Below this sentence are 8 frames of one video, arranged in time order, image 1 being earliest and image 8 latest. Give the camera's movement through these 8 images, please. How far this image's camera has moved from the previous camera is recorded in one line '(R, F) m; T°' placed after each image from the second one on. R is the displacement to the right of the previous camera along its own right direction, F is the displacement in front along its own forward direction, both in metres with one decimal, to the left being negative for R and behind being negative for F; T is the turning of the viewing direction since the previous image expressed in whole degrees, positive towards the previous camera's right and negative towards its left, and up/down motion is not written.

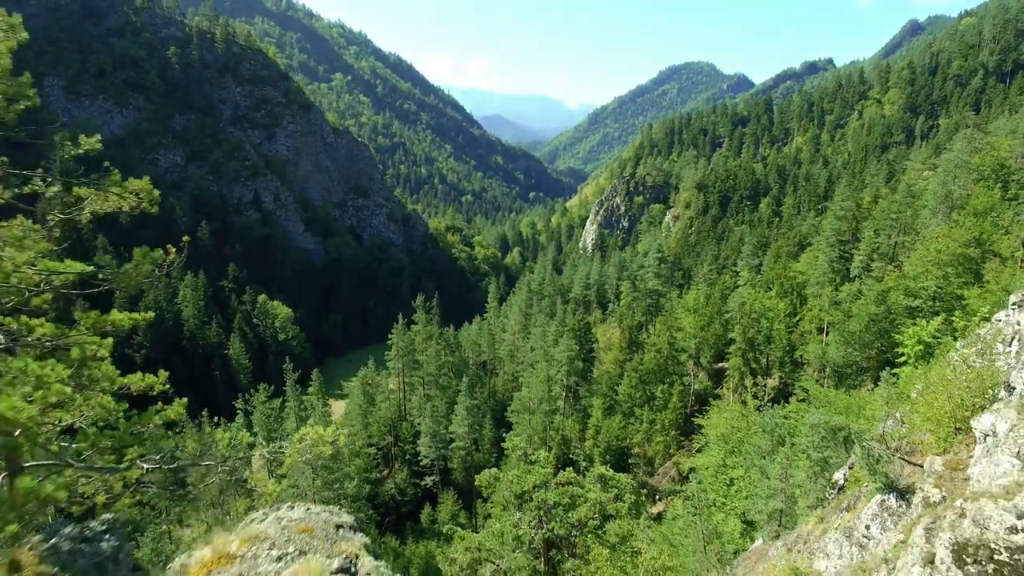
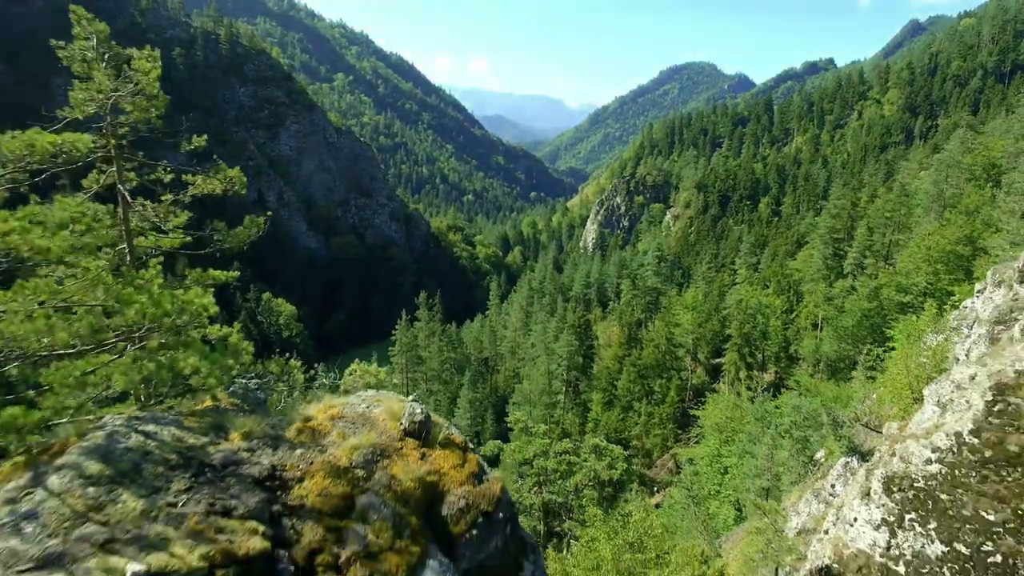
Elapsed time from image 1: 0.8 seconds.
(0.0, -2.3) m; 0°
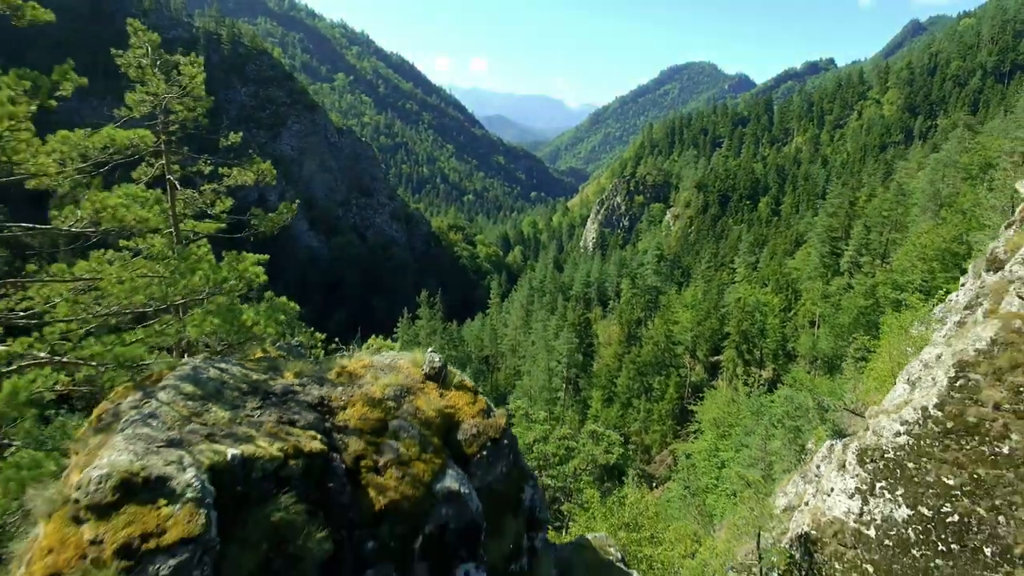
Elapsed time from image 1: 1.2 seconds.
(0.0, -1.1) m; 0°
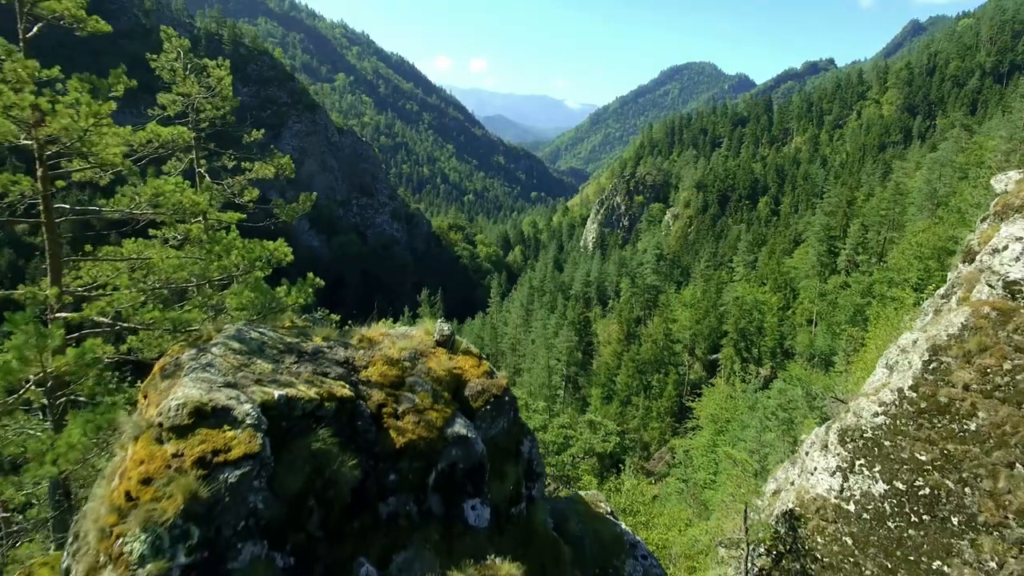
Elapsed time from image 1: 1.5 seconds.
(0.0, -0.9) m; 0°
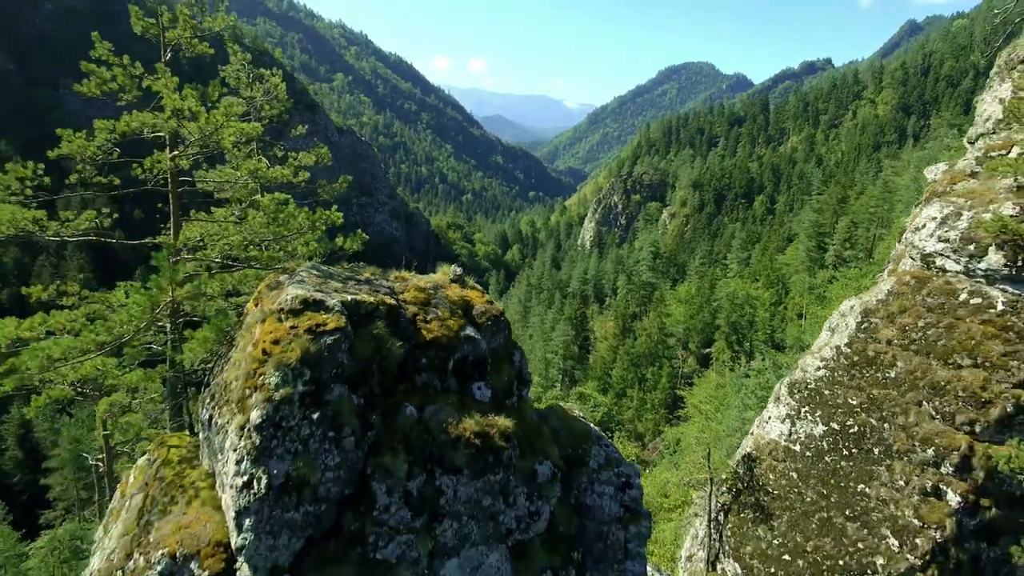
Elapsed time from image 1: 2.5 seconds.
(+0.1, -2.7) m; 0°
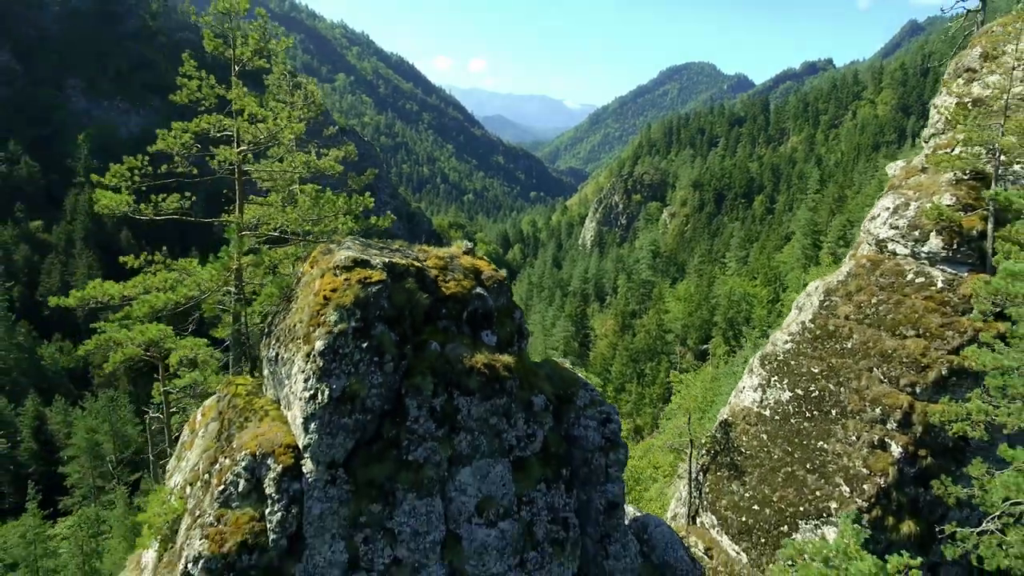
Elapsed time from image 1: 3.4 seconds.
(0.0, -2.2) m; 0°
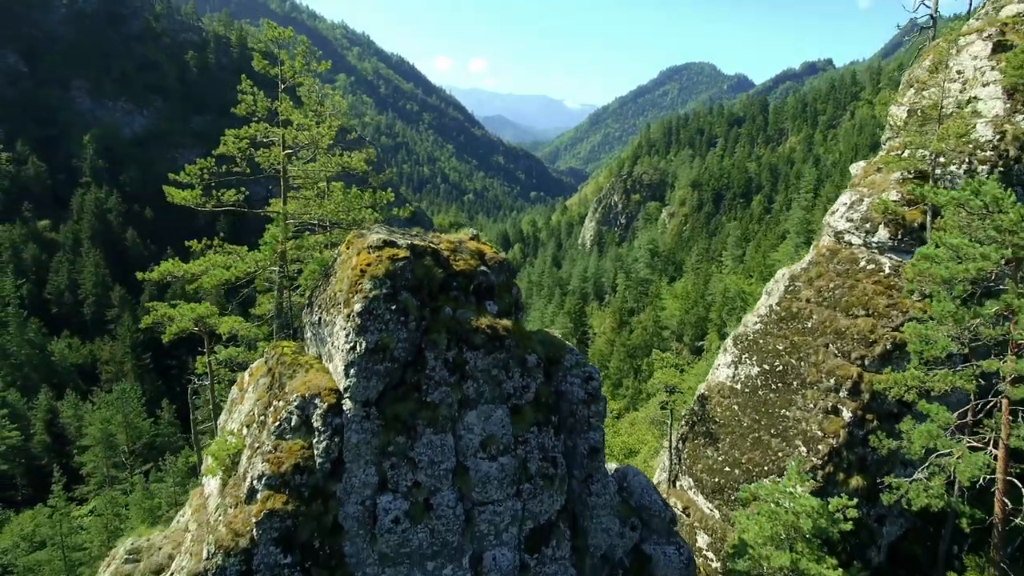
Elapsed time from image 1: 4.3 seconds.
(0.0, -2.4) m; 0°
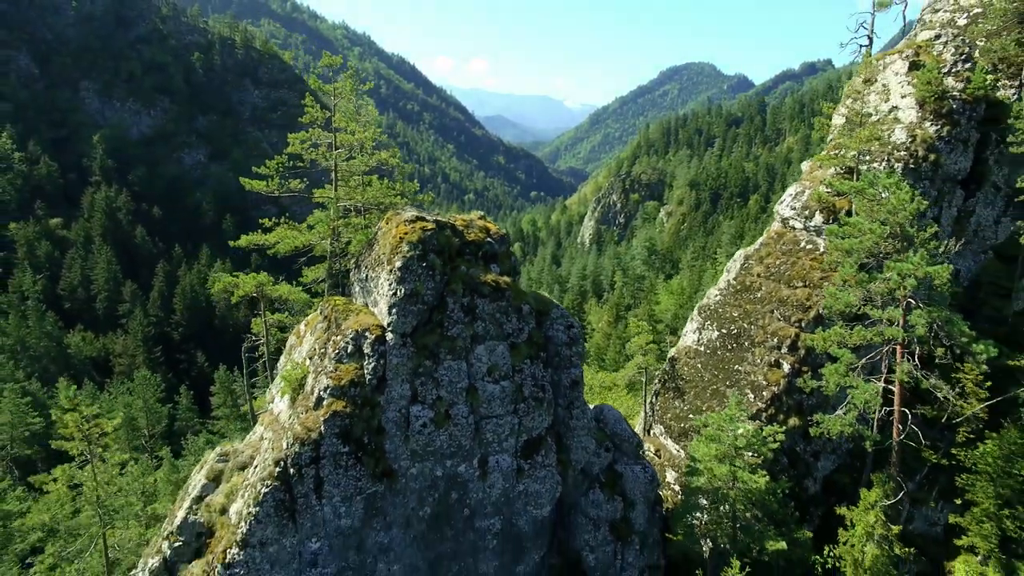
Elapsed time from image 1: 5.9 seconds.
(0.0, -4.2) m; 0°
